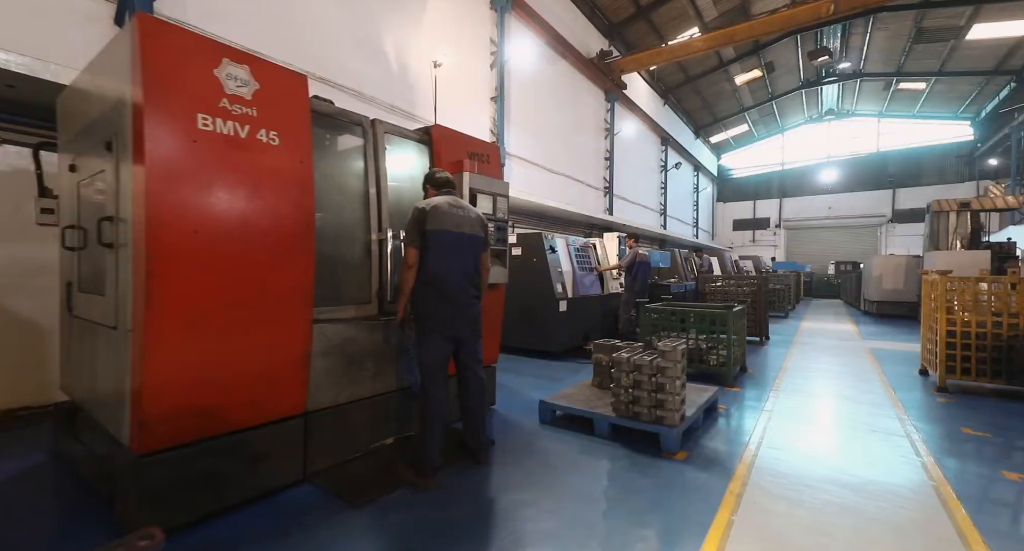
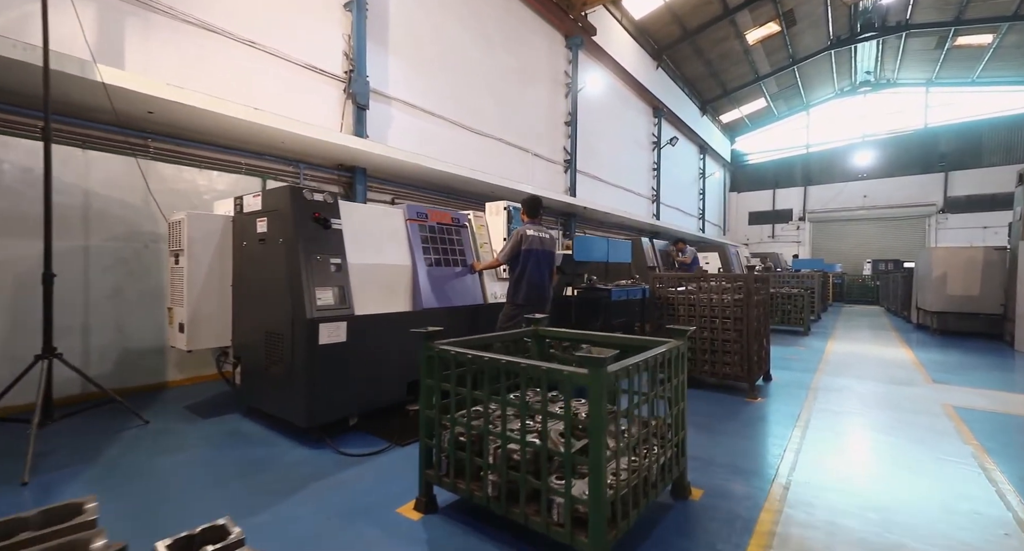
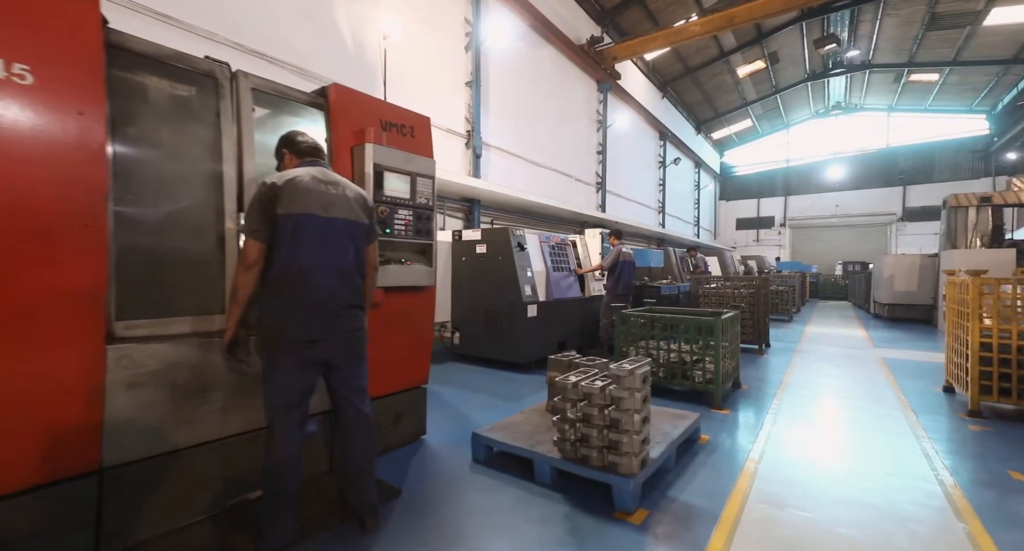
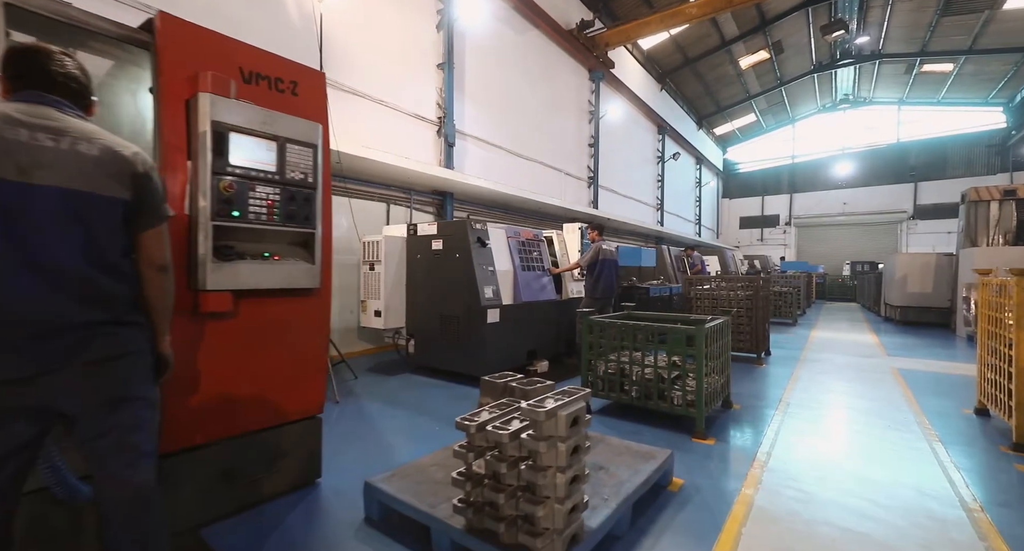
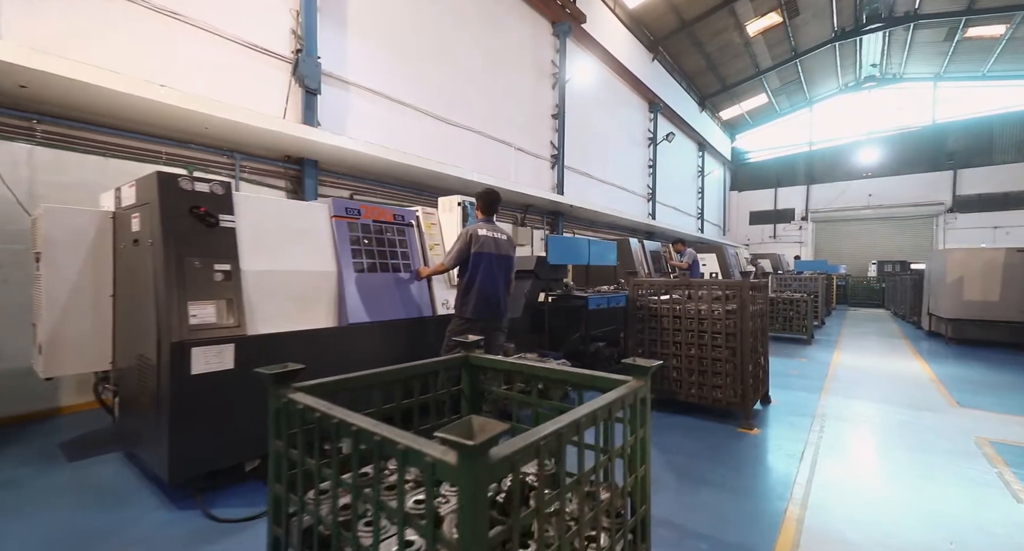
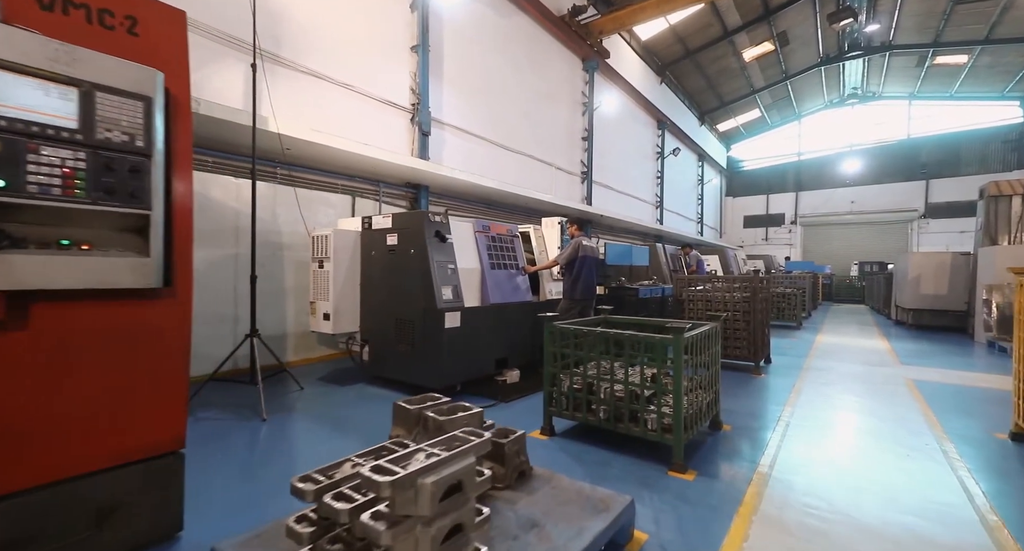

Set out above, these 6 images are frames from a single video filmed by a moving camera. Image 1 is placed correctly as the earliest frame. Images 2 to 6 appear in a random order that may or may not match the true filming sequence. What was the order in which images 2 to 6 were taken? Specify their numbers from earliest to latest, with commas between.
3, 4, 6, 2, 5
